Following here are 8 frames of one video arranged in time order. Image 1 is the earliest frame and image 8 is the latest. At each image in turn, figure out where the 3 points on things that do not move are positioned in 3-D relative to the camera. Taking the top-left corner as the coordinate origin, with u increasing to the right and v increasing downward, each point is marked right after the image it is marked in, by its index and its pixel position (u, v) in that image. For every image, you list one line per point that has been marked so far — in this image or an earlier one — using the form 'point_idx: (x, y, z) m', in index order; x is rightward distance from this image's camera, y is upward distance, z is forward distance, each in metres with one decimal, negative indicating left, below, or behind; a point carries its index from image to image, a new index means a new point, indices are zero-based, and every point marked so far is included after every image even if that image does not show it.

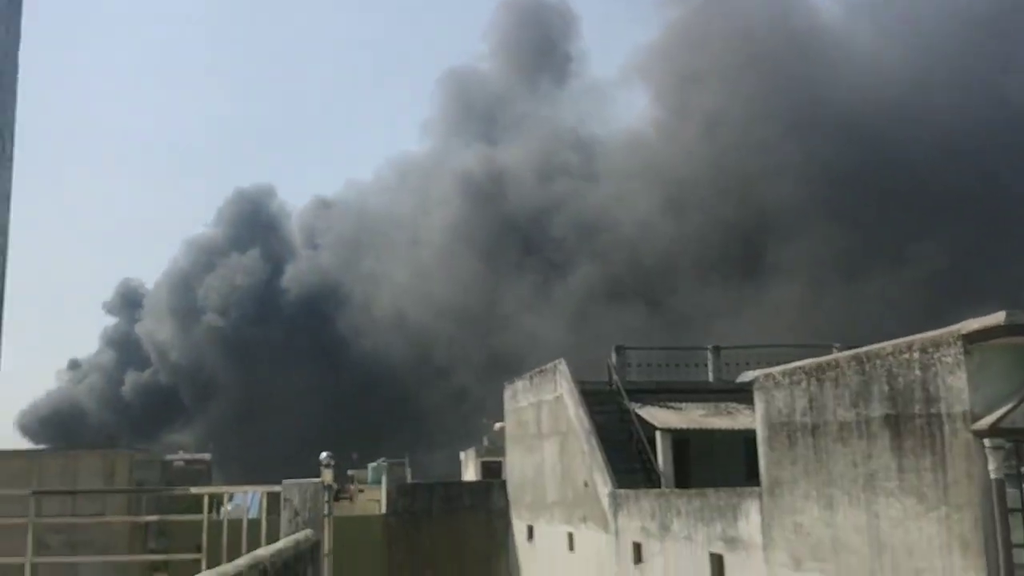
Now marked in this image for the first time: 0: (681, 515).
0: (+2.0, -2.7, +10.4) m
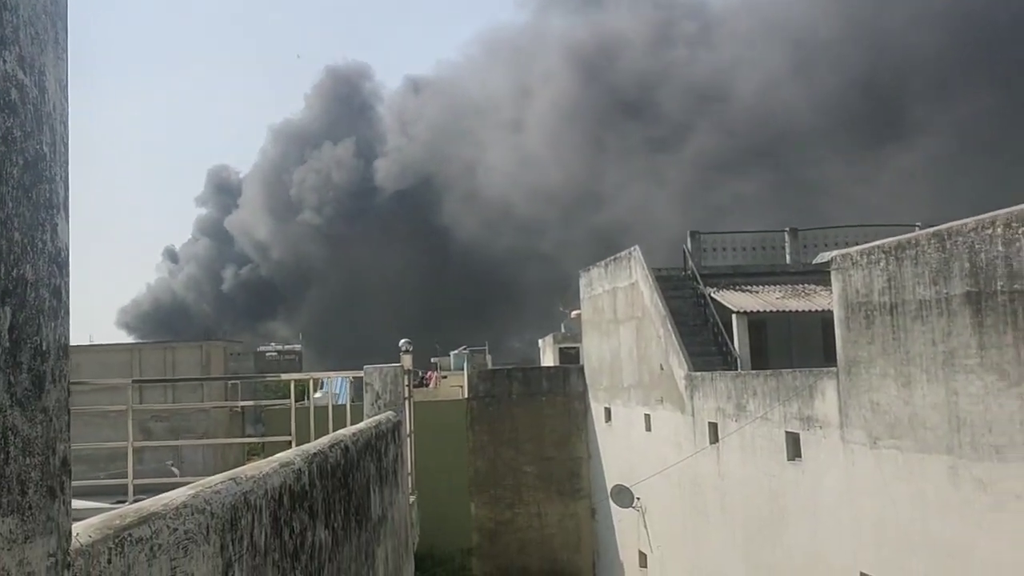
0: (+3.0, -1.3, +10.6) m
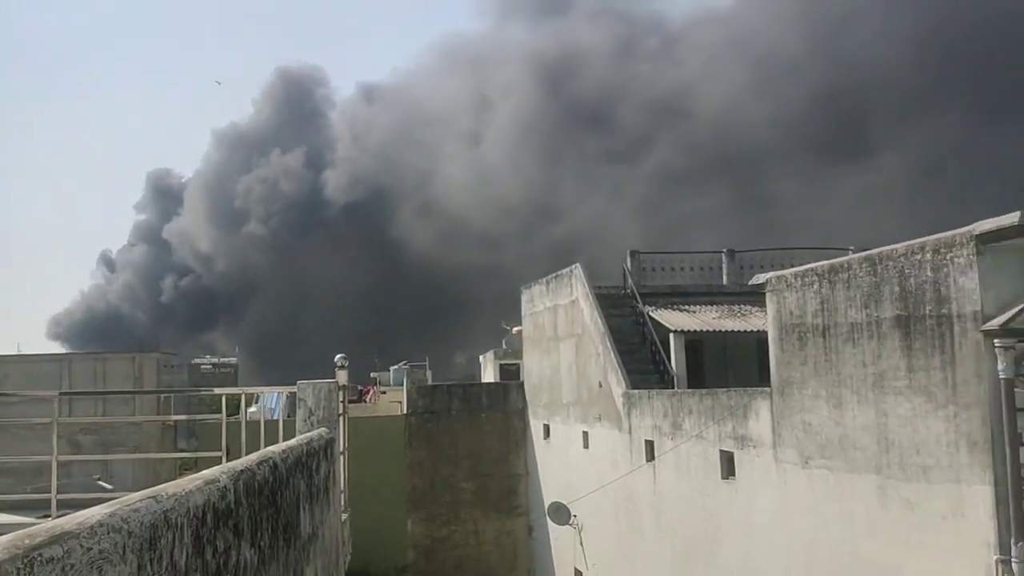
0: (+2.3, -1.6, +10.7) m
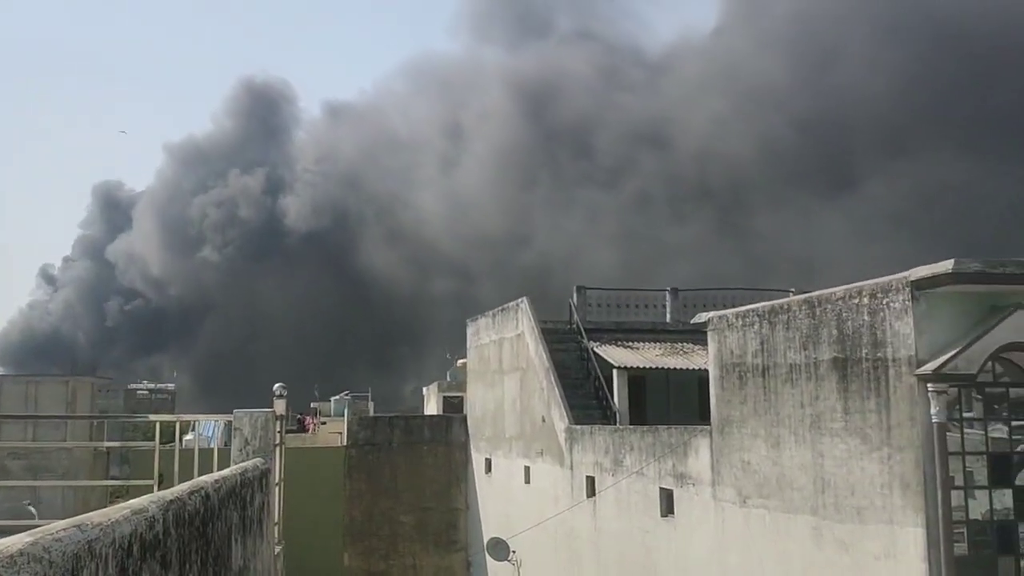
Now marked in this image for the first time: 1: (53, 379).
0: (+1.5, -2.0, +10.7) m
1: (-5.4, -1.1, +10.1) m
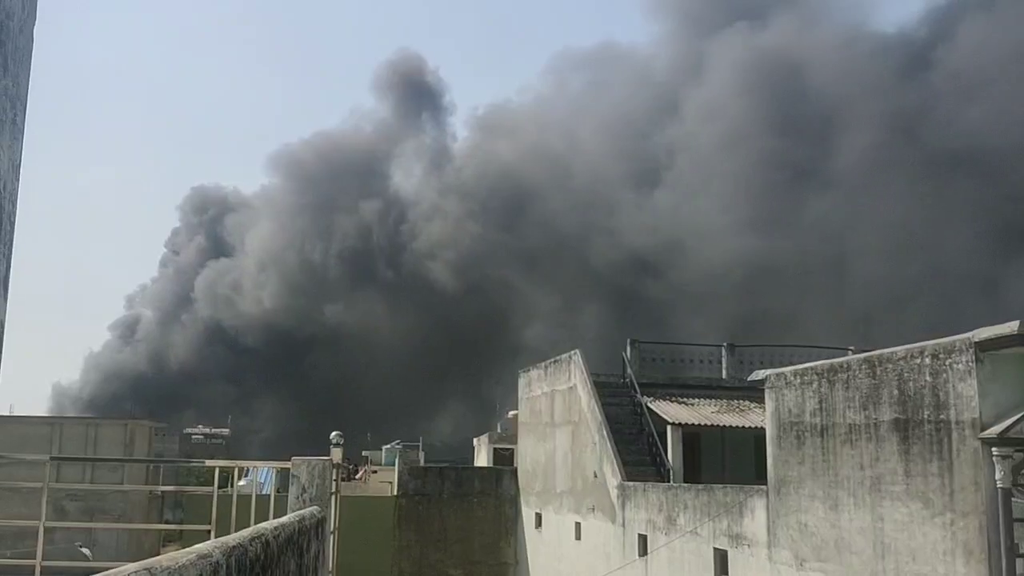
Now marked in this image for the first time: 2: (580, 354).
0: (+2.2, -2.7, +10.6) m
1: (-4.8, -1.6, +10.2) m
2: (+1.0, -1.1, +13.4) m
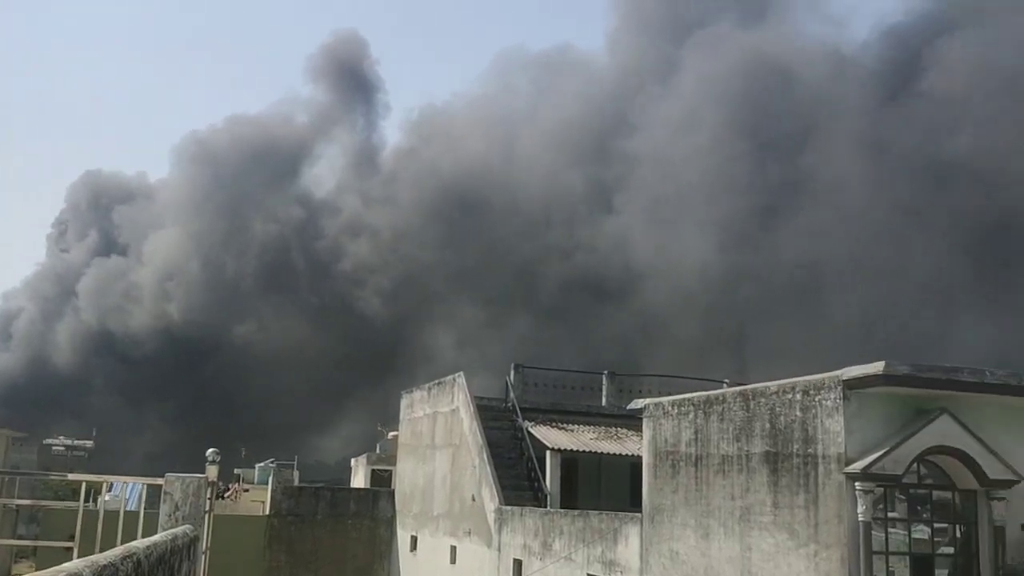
0: (+0.6, -3.0, +10.6) m
1: (-6.1, -1.6, +9.6) m
2: (-0.7, -1.3, +13.3) m
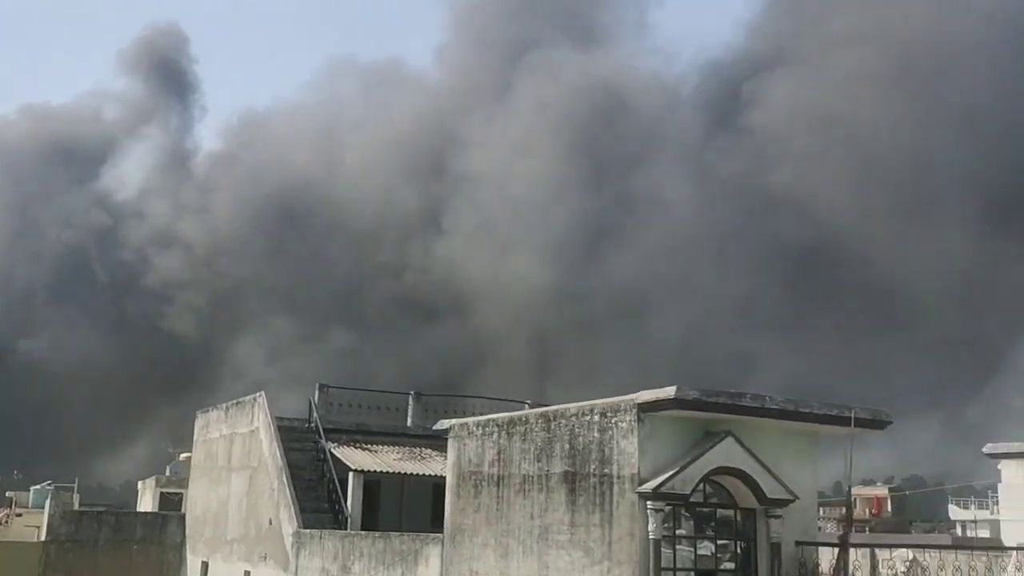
0: (-1.8, -3.2, +10.4) m
1: (-8.3, -1.6, +8.3) m
2: (-3.5, -1.5, +12.9) m
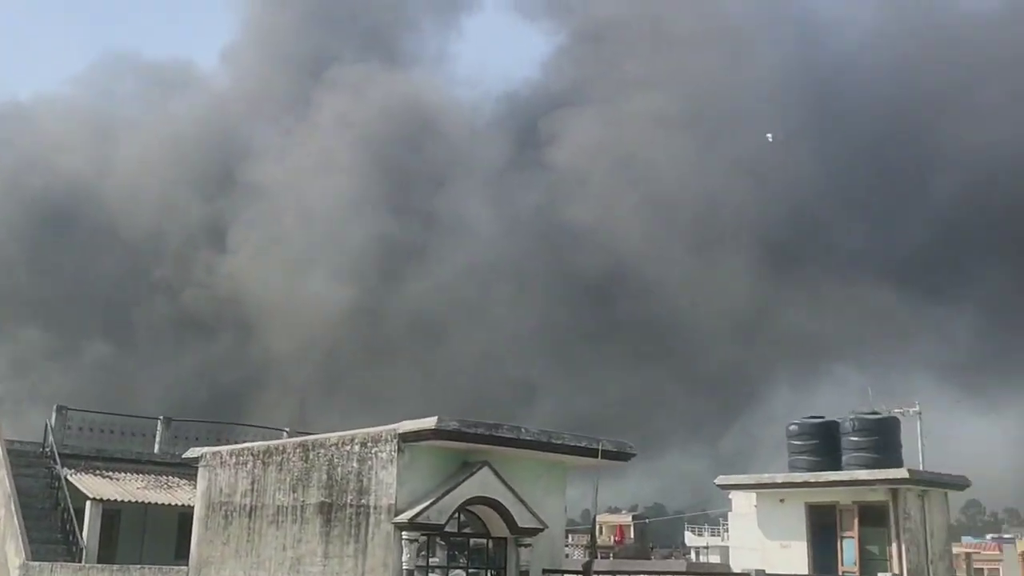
0: (-4.7, -3.5, +9.8) m
1: (-10.5, -1.5, +6.5) m
2: (-6.8, -1.7, +11.9) m
